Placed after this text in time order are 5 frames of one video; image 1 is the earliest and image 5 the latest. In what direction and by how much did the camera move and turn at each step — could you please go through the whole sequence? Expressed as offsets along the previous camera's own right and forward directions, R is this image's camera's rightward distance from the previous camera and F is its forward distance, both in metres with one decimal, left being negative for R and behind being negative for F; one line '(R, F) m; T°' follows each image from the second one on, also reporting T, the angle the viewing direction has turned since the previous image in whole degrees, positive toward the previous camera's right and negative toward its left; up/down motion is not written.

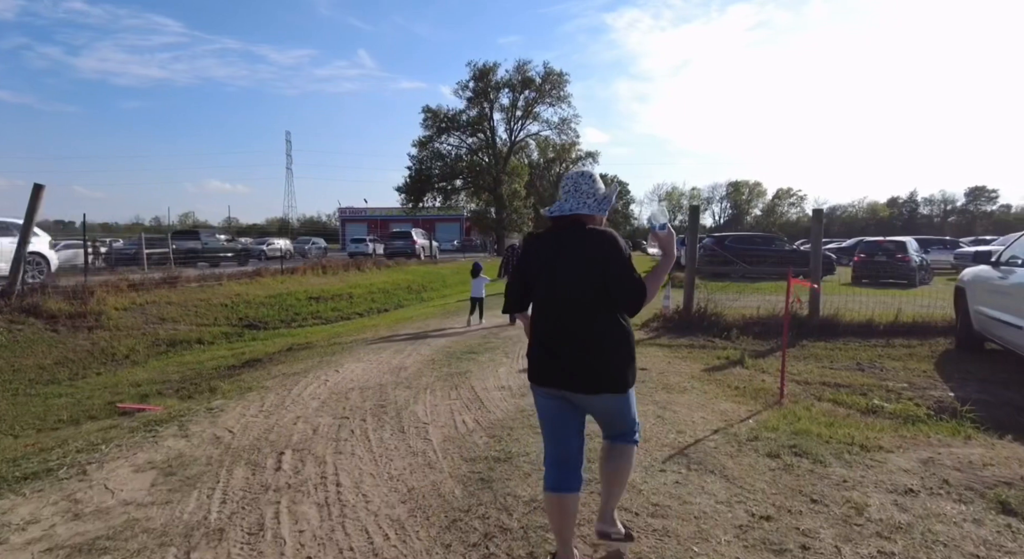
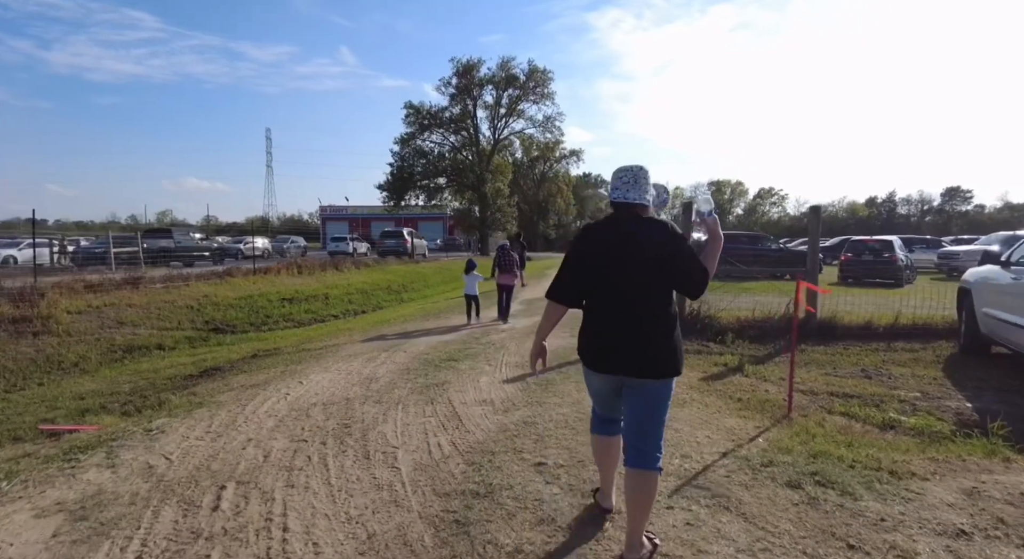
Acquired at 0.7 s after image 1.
(0.0, +0.6) m; +2°
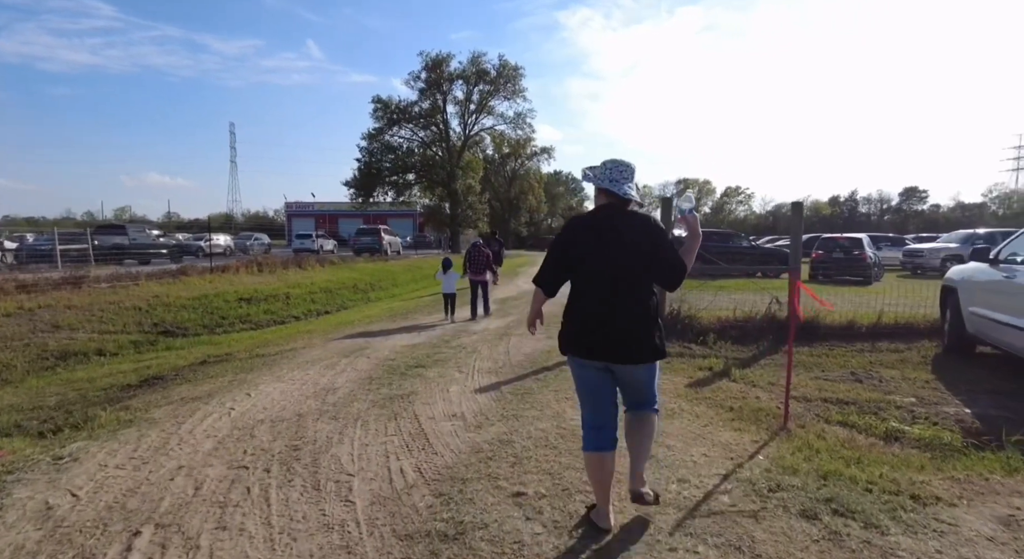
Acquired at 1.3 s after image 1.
(0.0, +0.5) m; +3°
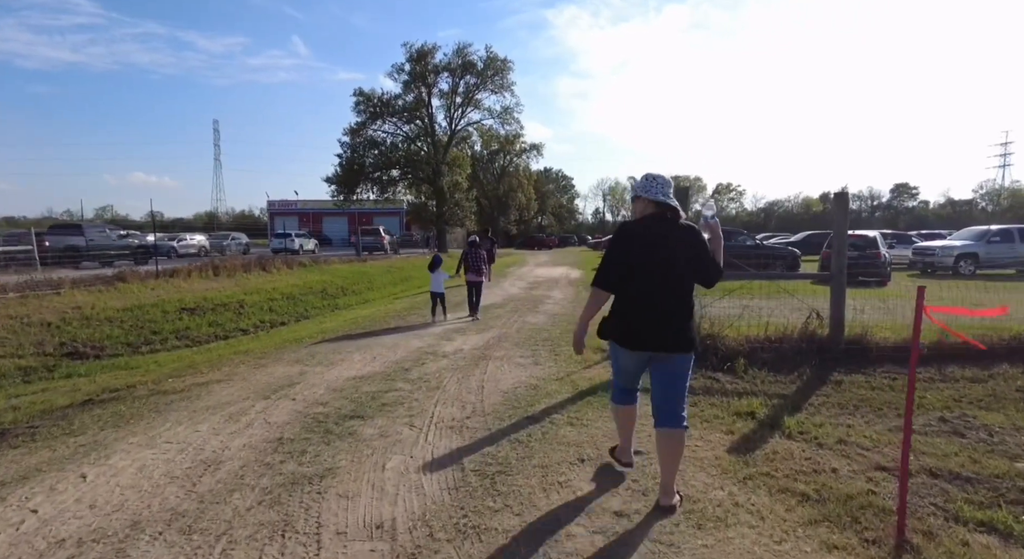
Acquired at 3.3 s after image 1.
(+0.2, +1.8) m; +1°
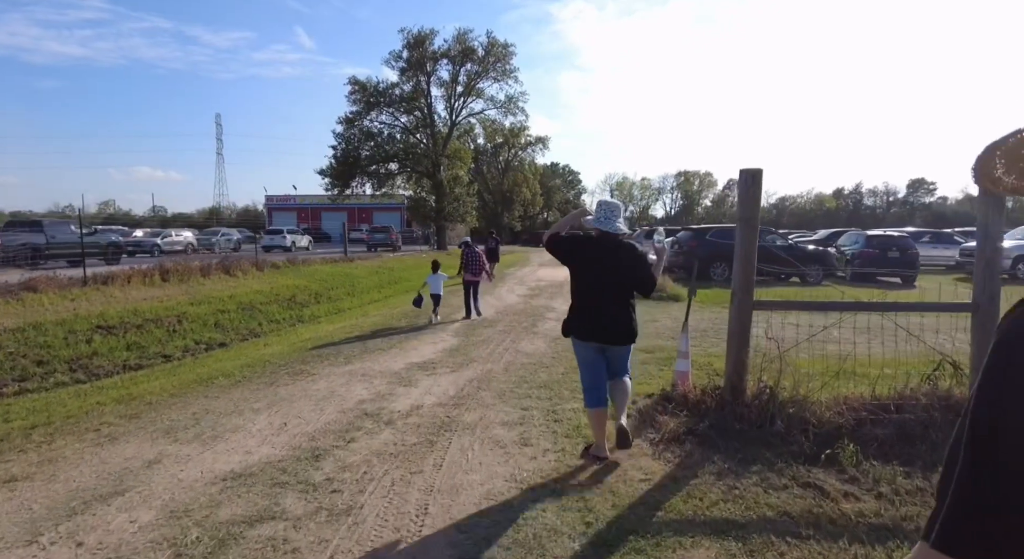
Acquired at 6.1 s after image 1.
(+0.2, +2.5) m; -1°
